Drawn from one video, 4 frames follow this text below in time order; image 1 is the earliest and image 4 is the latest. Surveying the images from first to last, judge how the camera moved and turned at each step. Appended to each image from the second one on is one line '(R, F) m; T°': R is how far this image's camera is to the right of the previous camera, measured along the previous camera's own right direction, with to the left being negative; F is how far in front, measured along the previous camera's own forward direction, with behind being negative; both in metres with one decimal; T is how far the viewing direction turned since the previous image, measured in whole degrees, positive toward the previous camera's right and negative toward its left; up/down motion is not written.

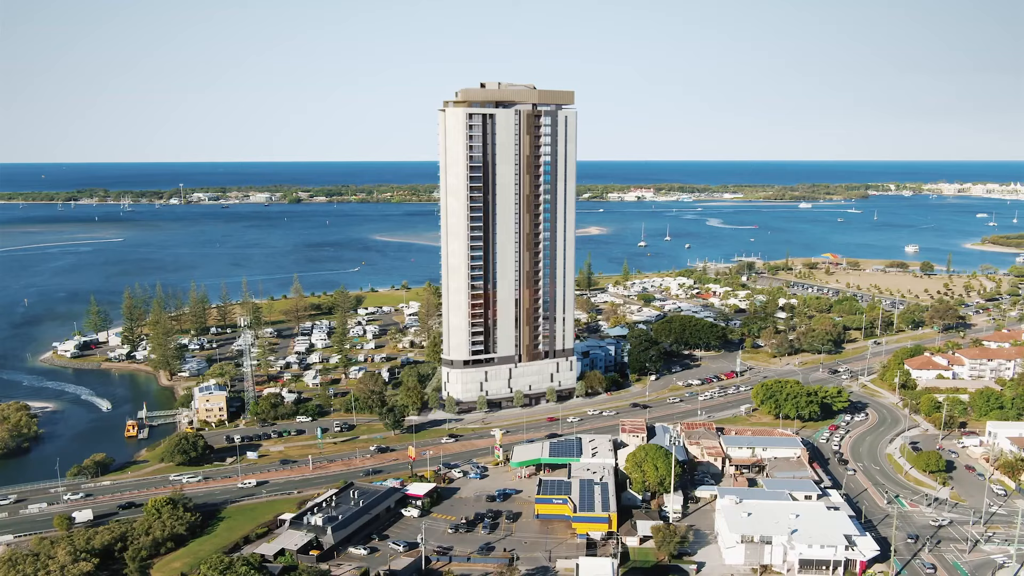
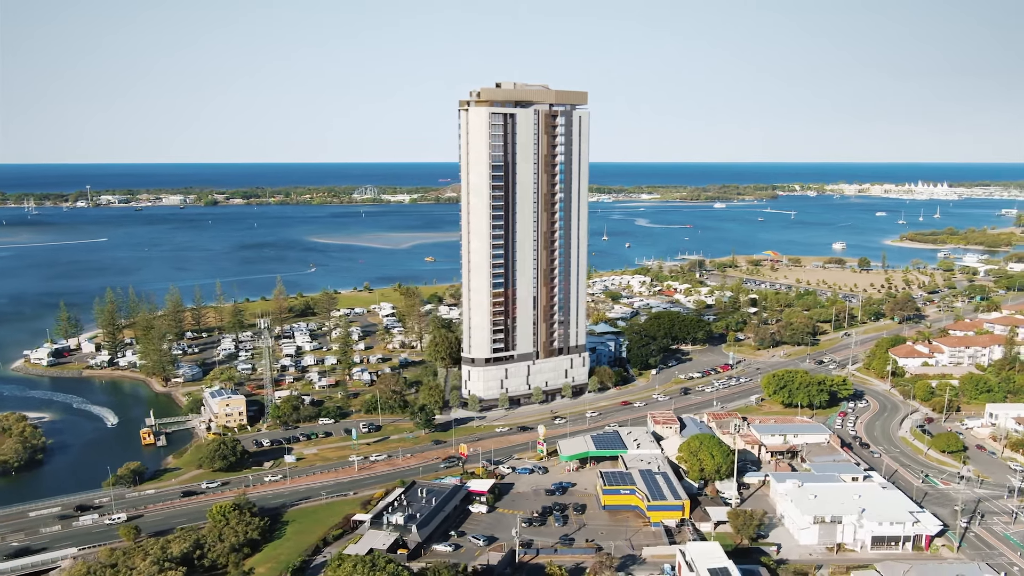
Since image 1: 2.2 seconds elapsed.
(-6.5, -0.2) m; +6°
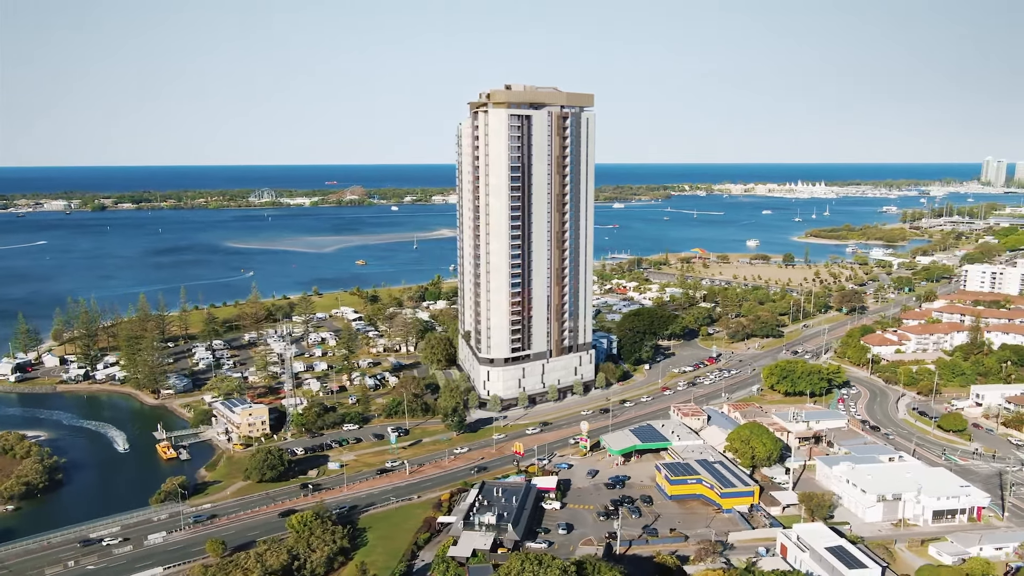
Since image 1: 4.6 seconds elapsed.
(-7.6, 0.0) m; +8°
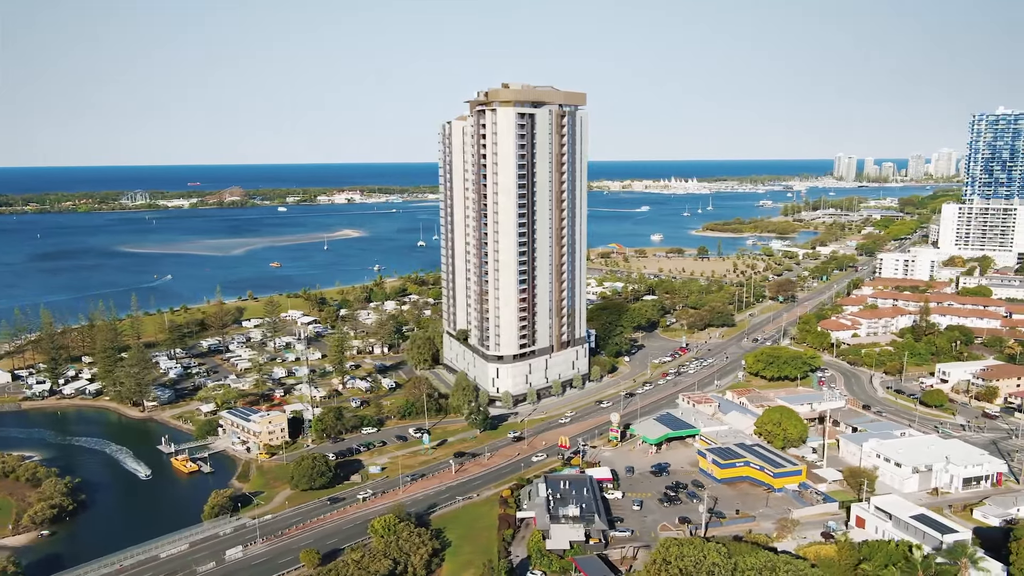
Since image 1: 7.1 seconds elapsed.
(-8.0, +0.2) m; +9°
